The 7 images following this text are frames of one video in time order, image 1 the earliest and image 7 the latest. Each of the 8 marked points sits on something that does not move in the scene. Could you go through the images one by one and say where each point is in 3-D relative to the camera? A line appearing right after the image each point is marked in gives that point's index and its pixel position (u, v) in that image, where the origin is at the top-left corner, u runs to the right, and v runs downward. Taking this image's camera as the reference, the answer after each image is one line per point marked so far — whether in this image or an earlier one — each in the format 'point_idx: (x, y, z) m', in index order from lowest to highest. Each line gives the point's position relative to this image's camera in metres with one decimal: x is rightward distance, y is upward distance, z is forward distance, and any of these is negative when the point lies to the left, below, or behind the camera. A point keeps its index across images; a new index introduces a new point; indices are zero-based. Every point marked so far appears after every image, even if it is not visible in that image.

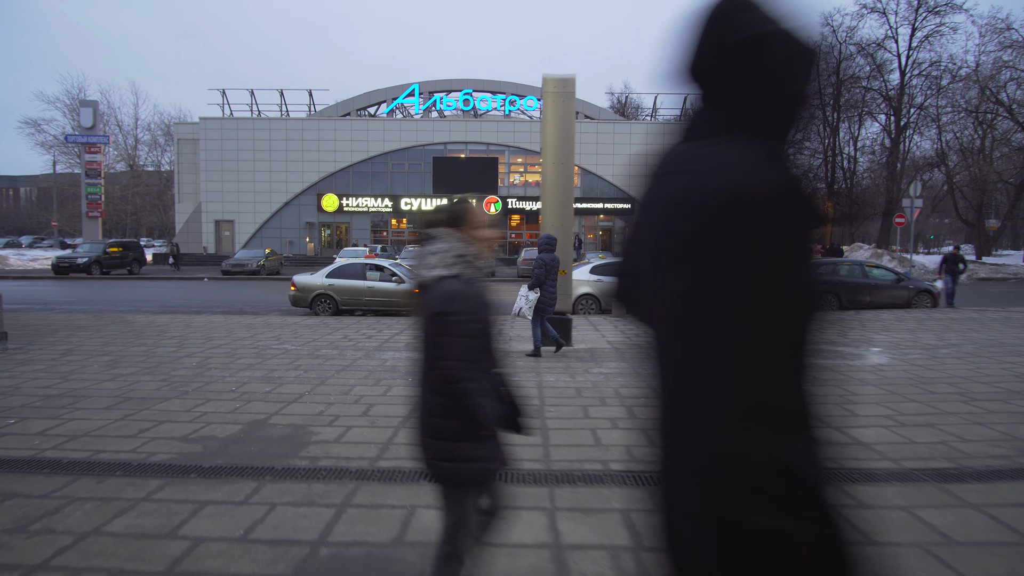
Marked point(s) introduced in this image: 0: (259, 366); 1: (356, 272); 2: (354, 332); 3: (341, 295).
0: (-3.0, -1.0, +7.3) m
1: (-3.7, +0.4, +13.9) m
2: (-2.7, -0.8, +10.5) m
3: (-4.0, -0.2, +13.7) m
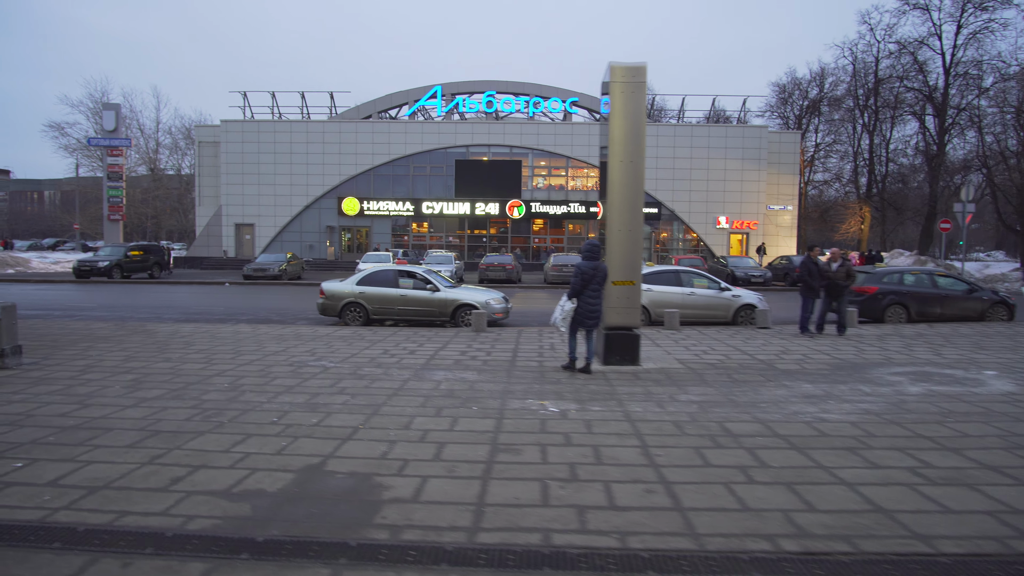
0: (-2.2, -1.1, +6.5) m
1: (-2.7, +0.2, +13.0) m
2: (-1.9, -0.9, +9.6) m
3: (-3.0, -0.3, +12.9) m
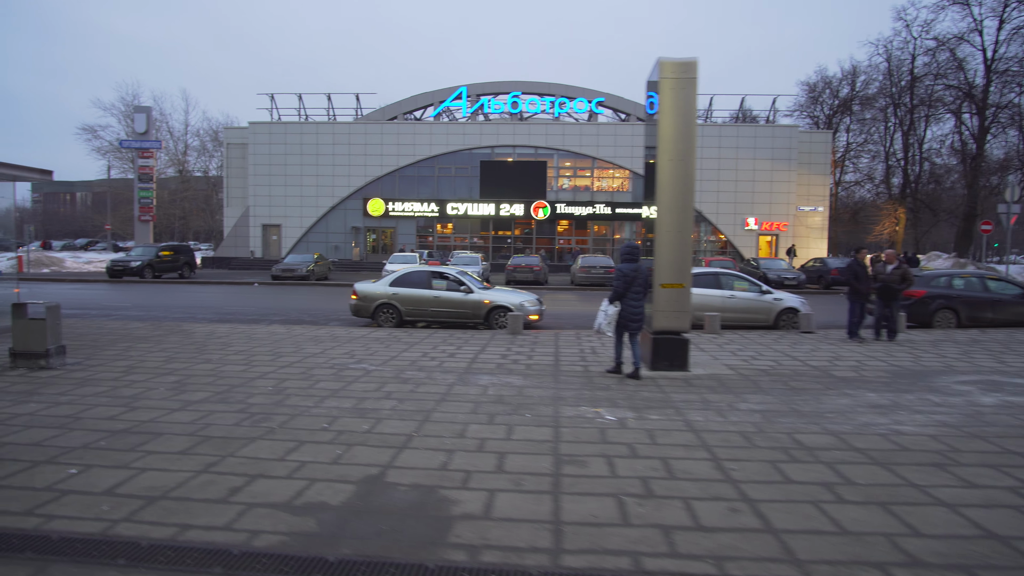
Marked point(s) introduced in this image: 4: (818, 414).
0: (-1.7, -1.1, +6.3) m
1: (-2.0, +0.2, +12.9) m
2: (-1.2, -0.9, +9.5) m
3: (-2.3, -0.4, +12.7) m
4: (+3.0, -1.2, +5.9) m
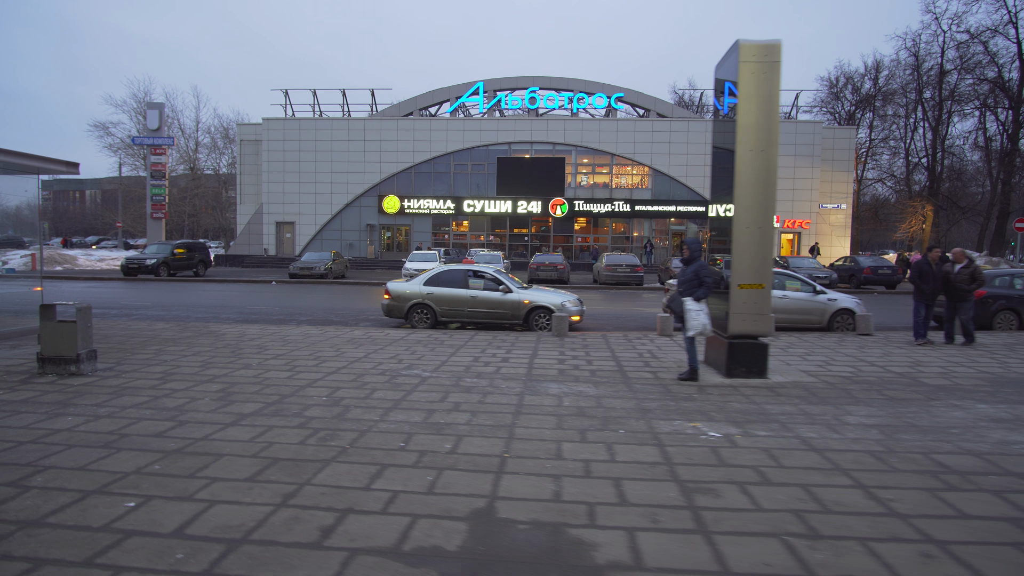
0: (-0.9, -1.1, +5.7) m
1: (-1.1, +0.2, +12.3) m
2: (-0.4, -0.9, +8.9) m
3: (-1.5, -0.3, +12.2) m
4: (+3.8, -1.2, +5.3) m
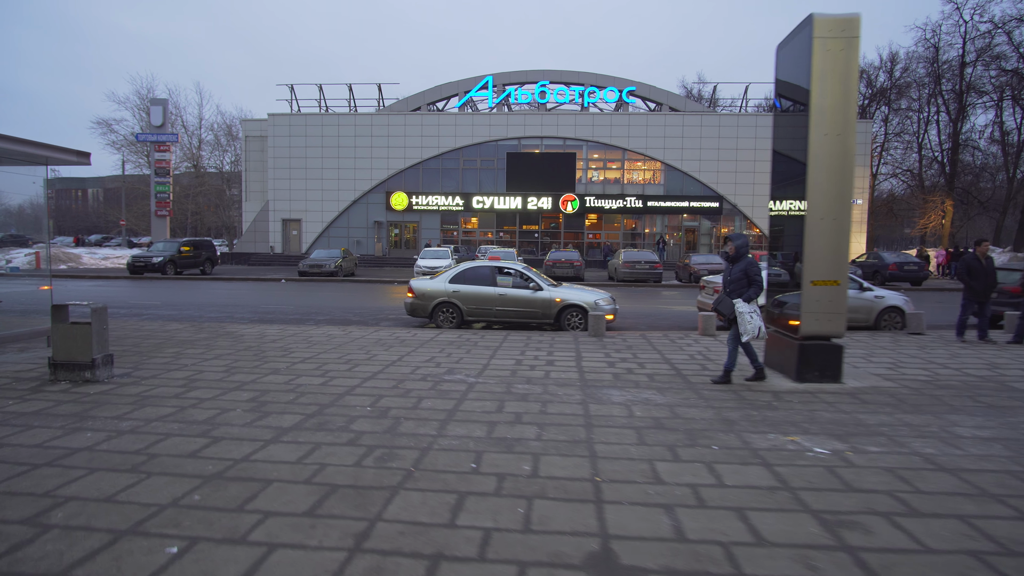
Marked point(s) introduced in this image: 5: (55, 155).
0: (-0.4, -1.1, +5.1) m
1: (-0.6, +0.2, +11.7) m
2: (+0.1, -0.9, +8.3) m
3: (-0.9, -0.3, +11.6) m
4: (+4.3, -1.2, +4.7) m
5: (-6.4, +1.9, +8.4) m
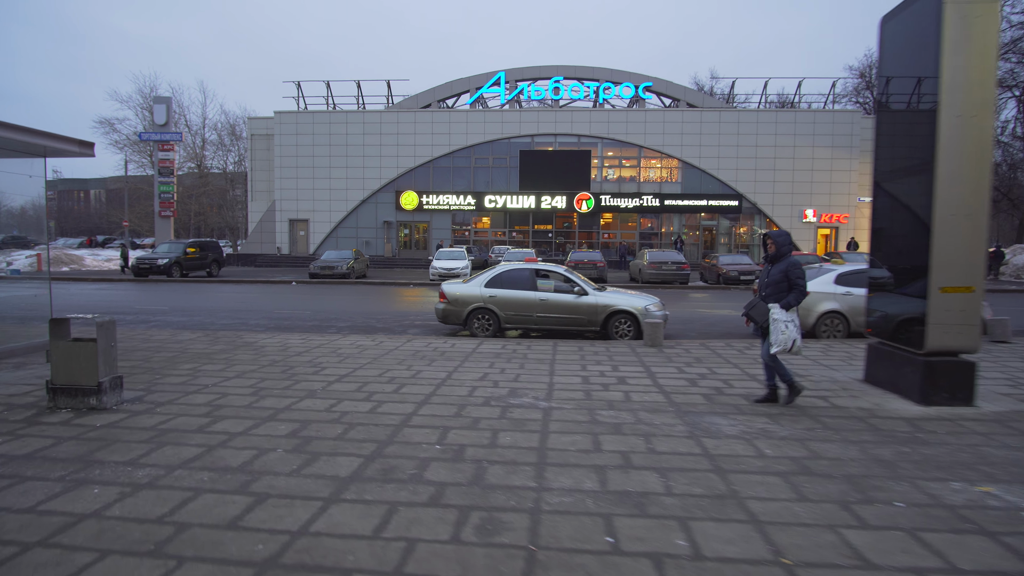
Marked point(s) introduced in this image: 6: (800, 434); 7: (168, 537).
0: (+0.4, -1.2, +4.2) m
1: (+0.2, +0.2, +10.7) m
2: (+0.9, -1.0, +7.3) m
3: (-0.1, -0.4, +10.6) m
4: (+5.1, -1.3, +3.7) m
5: (-5.7, +1.8, +7.4) m
6: (+2.3, -1.2, +4.8) m
7: (-1.7, -1.2, +2.9) m
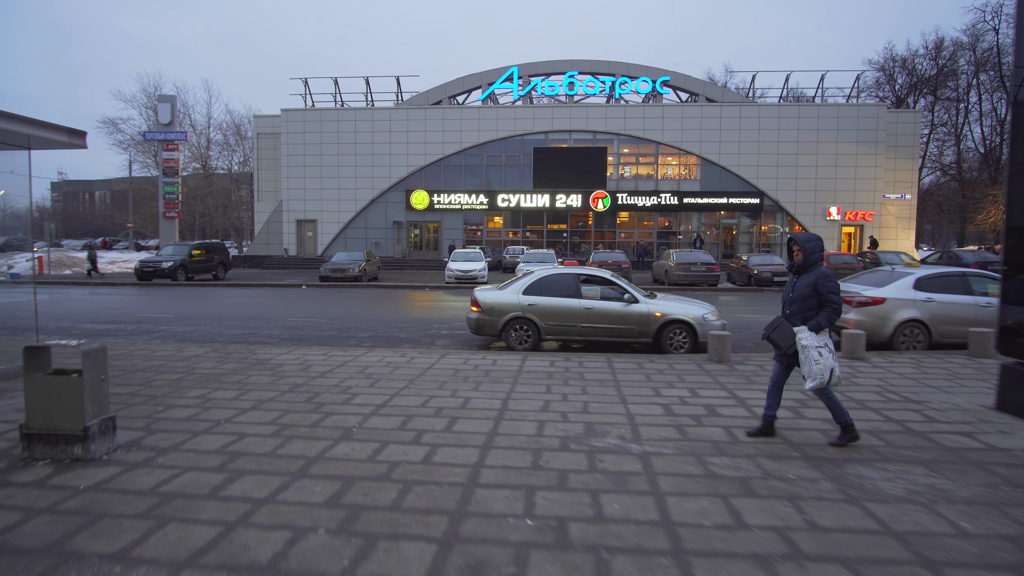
0: (+1.0, -1.3, +3.1) m
1: (+0.8, 0.0, +9.7) m
2: (+1.5, -1.1, +6.2) m
3: (+0.5, -0.5, +9.5) m
4: (+5.7, -1.4, +2.6) m
5: (-5.1, +1.6, +6.4) m
6: (+2.9, -1.3, +3.7) m
7: (-1.0, -1.3, +1.9) m
